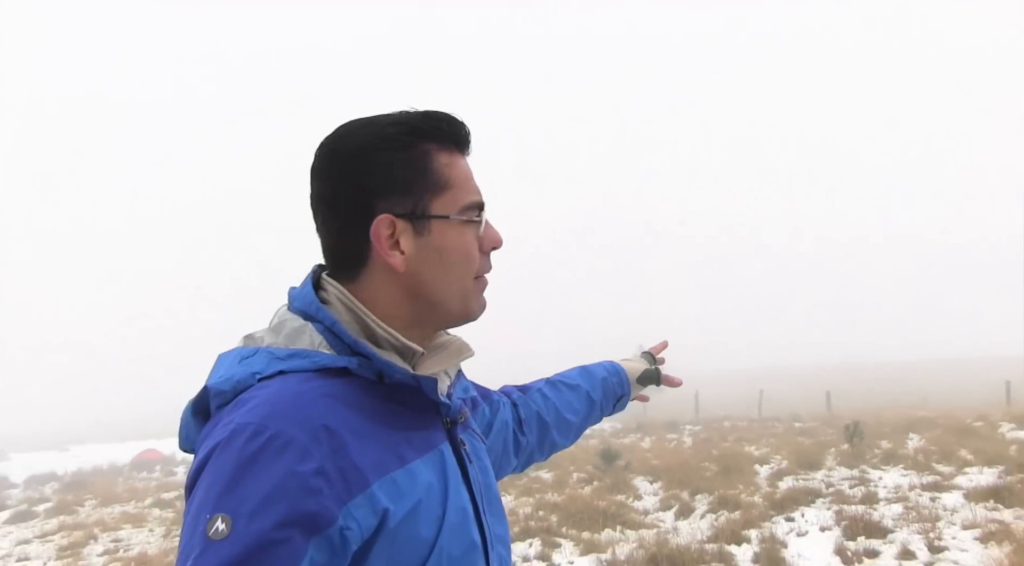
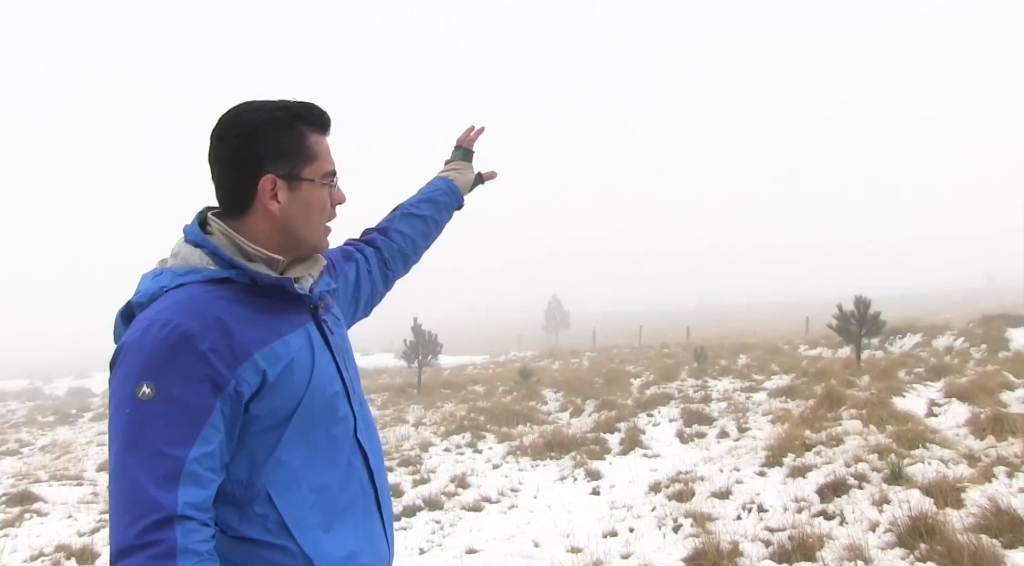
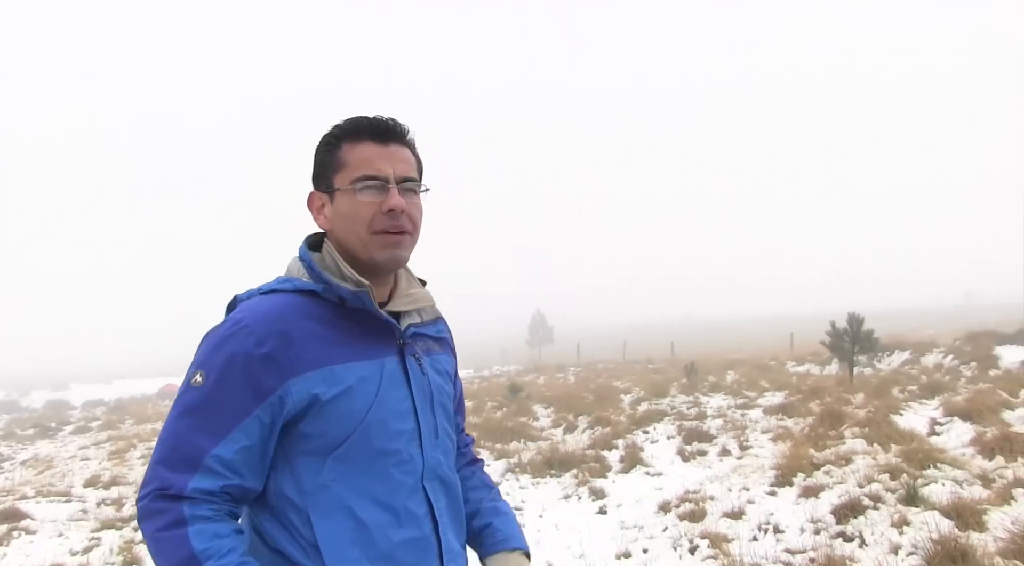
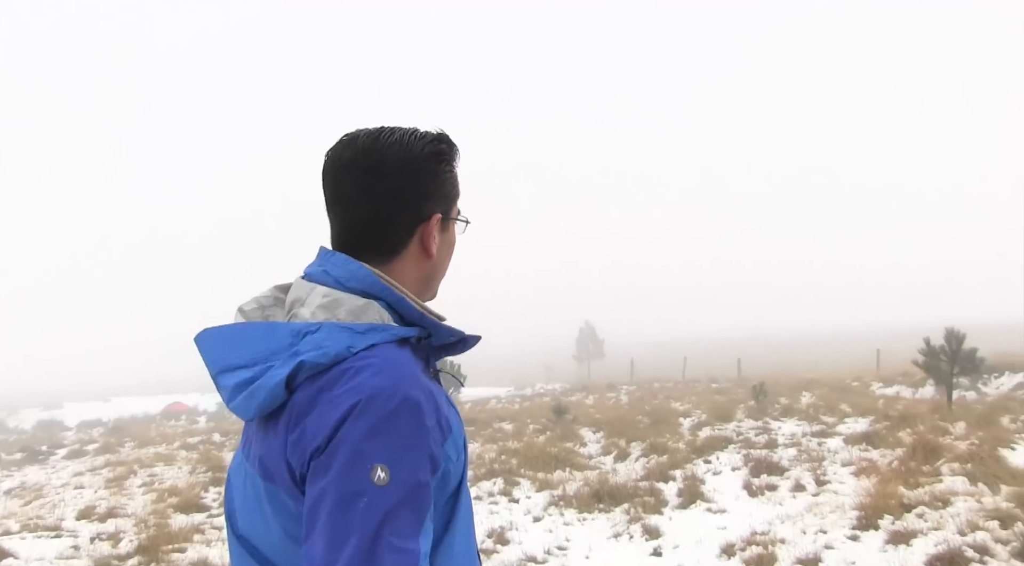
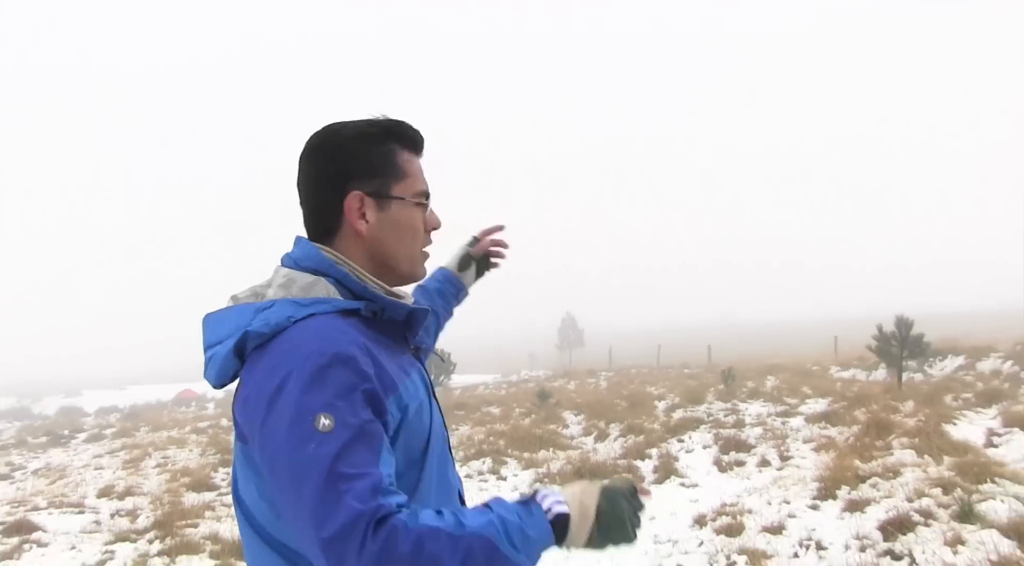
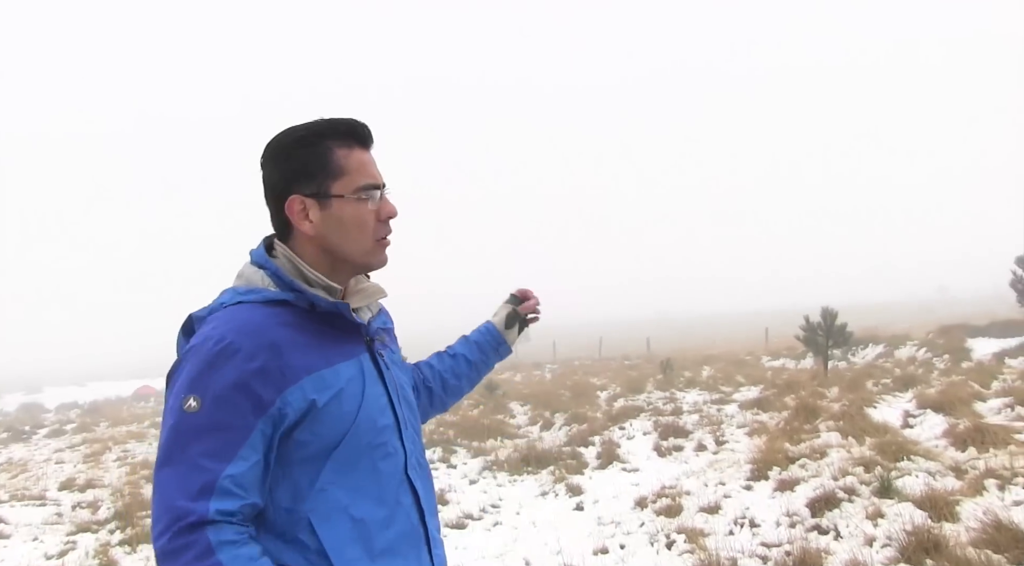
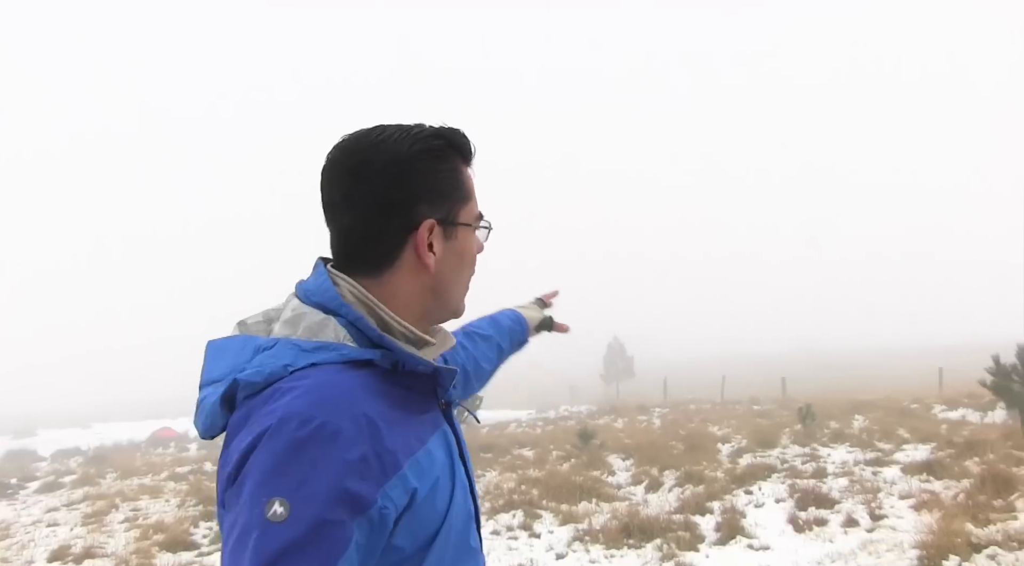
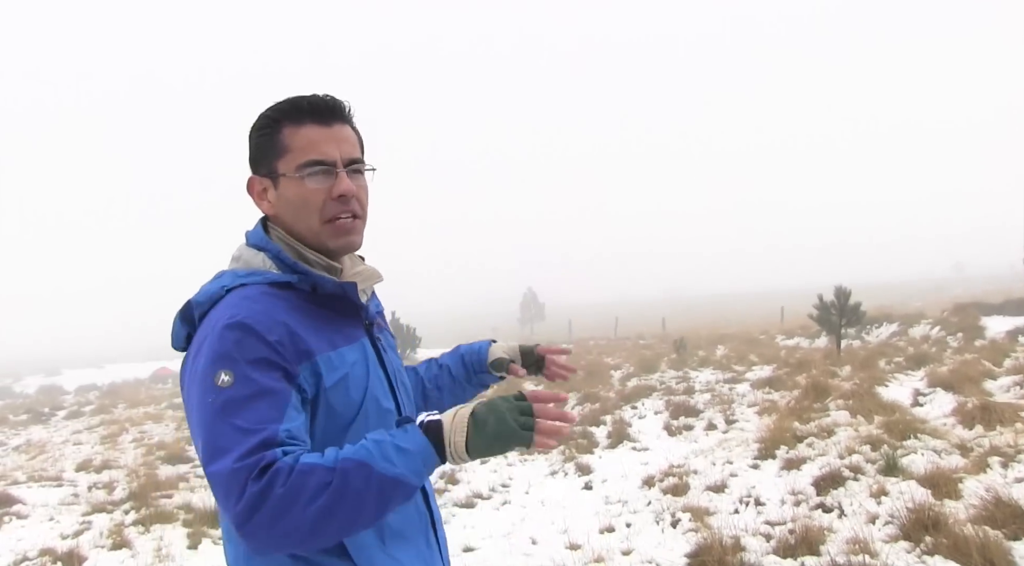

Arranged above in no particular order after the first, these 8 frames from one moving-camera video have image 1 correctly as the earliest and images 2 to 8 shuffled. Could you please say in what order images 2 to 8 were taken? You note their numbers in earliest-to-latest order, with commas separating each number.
7, 4, 5, 3, 6, 8, 2
